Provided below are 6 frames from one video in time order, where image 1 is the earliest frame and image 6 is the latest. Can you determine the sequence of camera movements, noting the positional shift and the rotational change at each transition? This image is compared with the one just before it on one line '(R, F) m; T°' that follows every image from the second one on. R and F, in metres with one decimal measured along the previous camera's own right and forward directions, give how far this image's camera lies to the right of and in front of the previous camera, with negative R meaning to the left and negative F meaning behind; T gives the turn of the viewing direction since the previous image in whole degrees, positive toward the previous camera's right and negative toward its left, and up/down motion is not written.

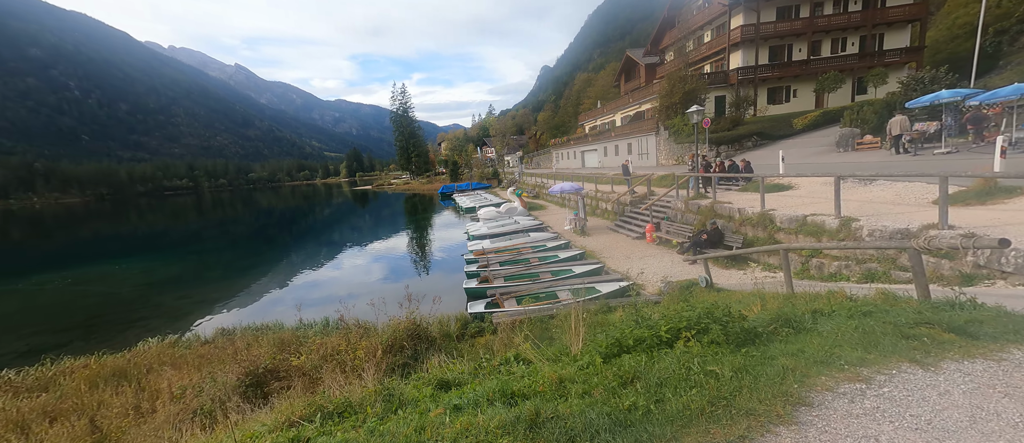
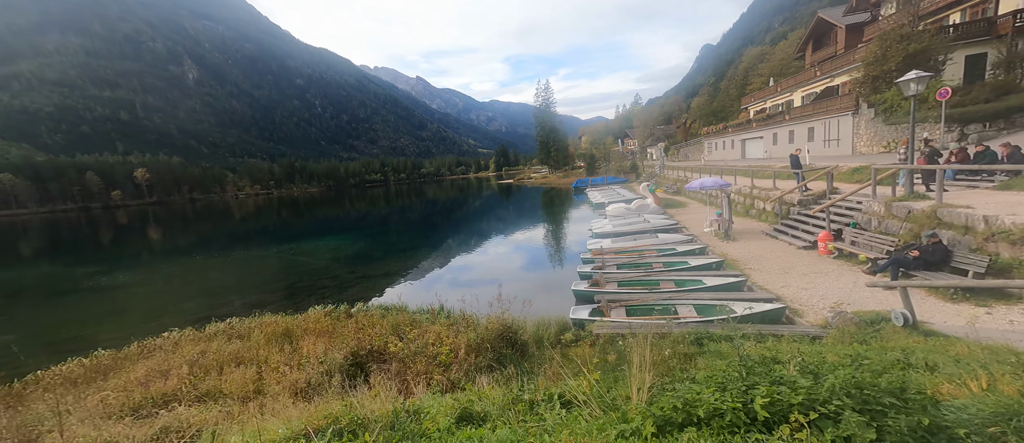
(+0.6, +0.9) m; -19°
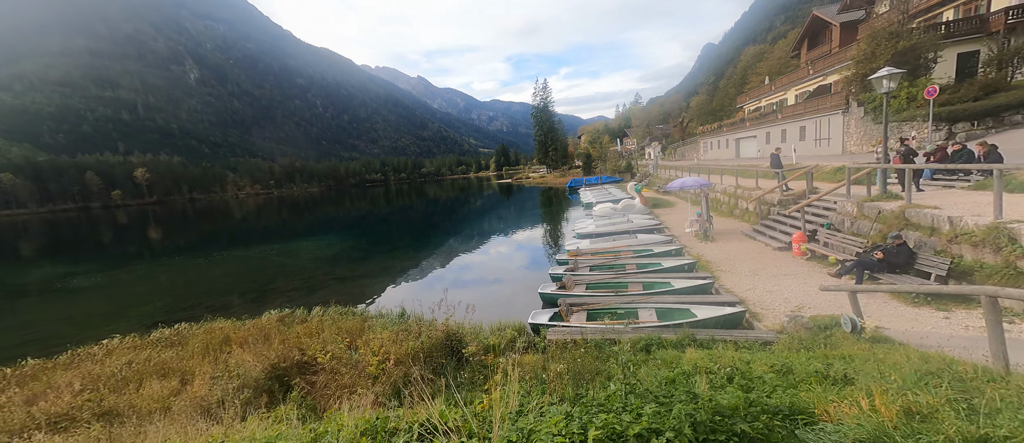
(+0.8, +0.2) m; 0°
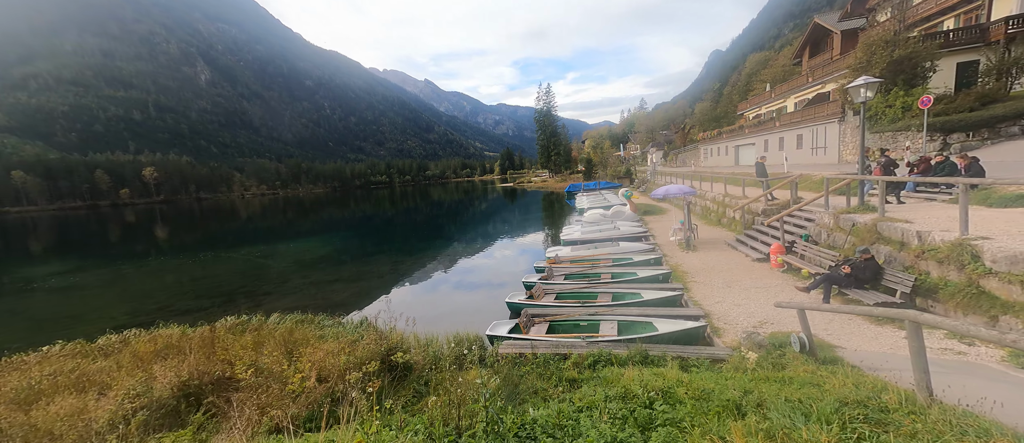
(+0.8, +0.2) m; -1°
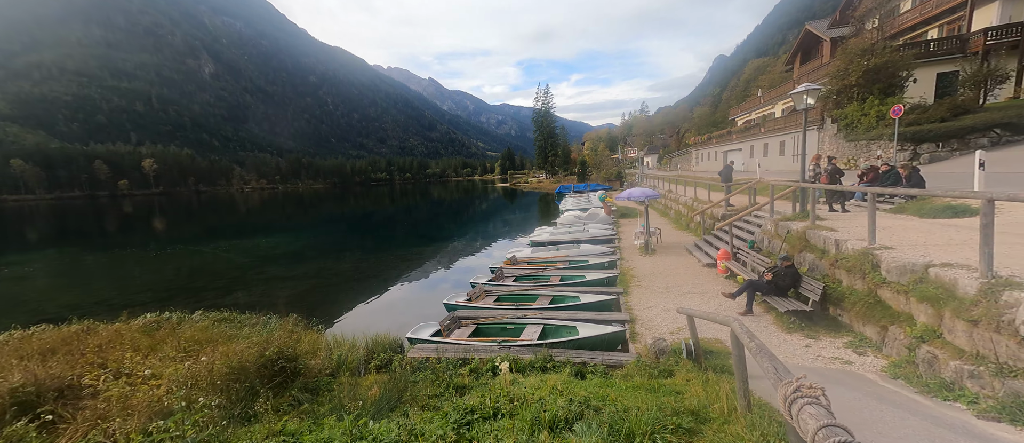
(+1.3, 0.0) m; 0°
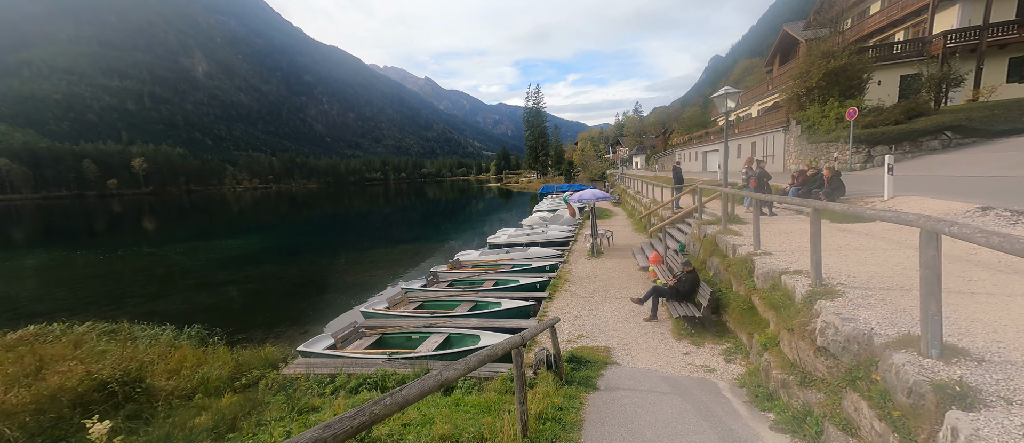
(+1.5, 0.0) m; +1°
